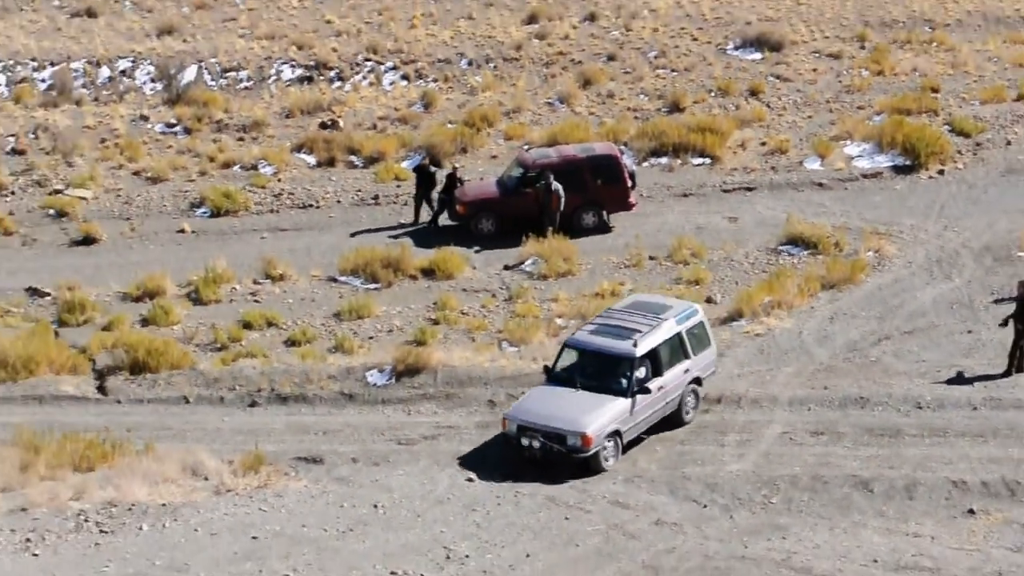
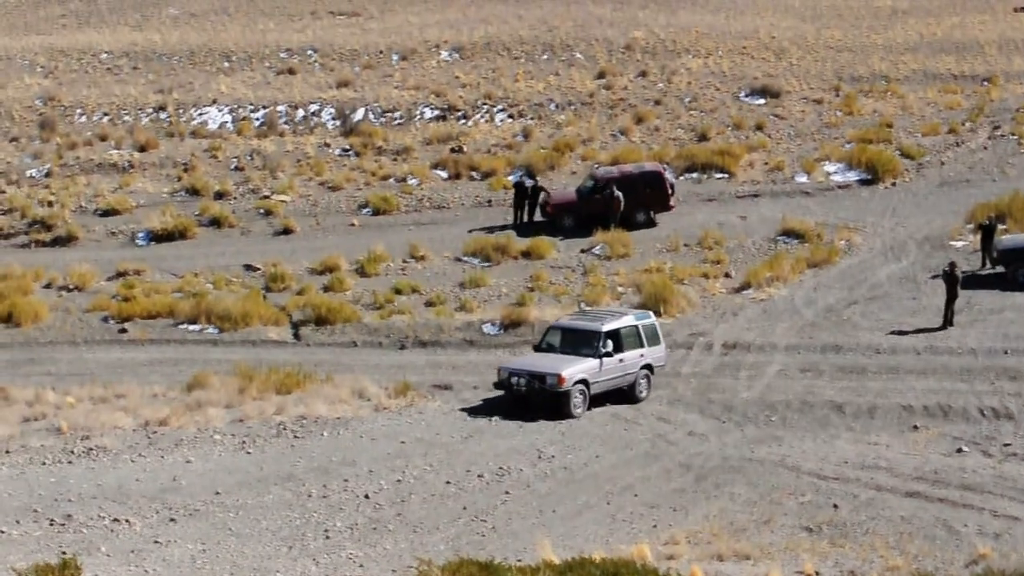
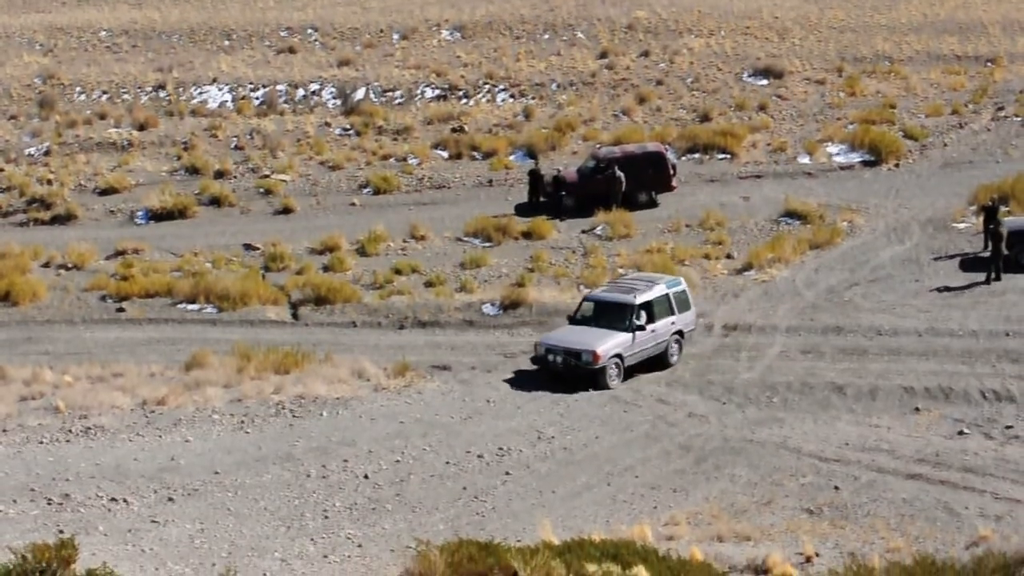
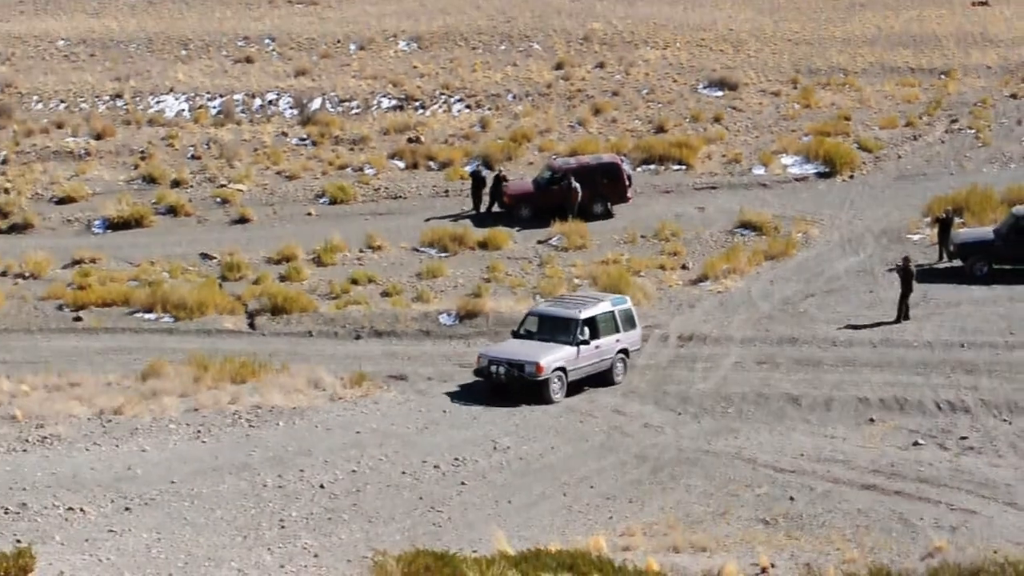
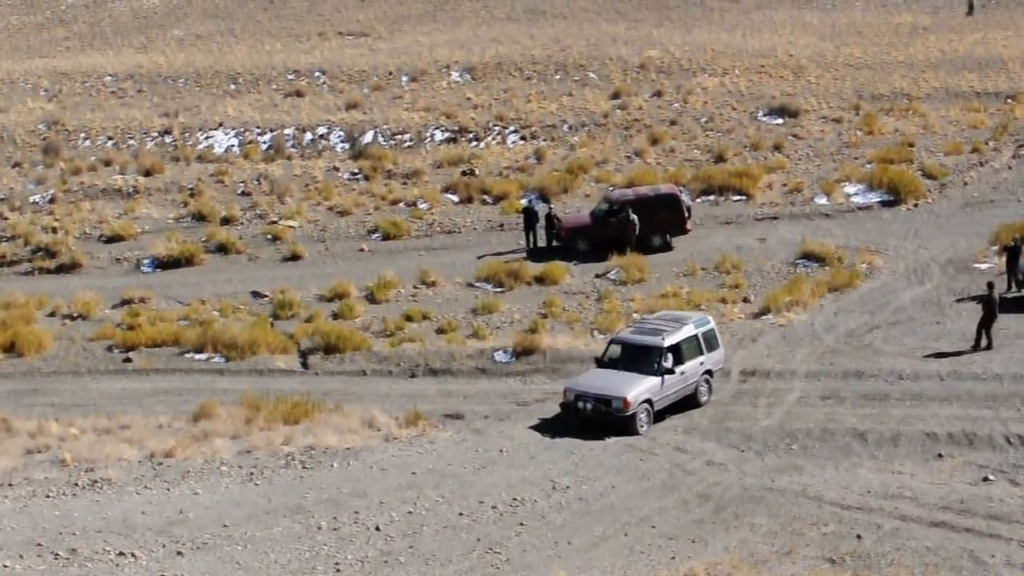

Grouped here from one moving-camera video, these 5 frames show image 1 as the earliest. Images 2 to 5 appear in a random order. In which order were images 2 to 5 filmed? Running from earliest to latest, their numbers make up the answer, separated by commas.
4, 2, 5, 3
